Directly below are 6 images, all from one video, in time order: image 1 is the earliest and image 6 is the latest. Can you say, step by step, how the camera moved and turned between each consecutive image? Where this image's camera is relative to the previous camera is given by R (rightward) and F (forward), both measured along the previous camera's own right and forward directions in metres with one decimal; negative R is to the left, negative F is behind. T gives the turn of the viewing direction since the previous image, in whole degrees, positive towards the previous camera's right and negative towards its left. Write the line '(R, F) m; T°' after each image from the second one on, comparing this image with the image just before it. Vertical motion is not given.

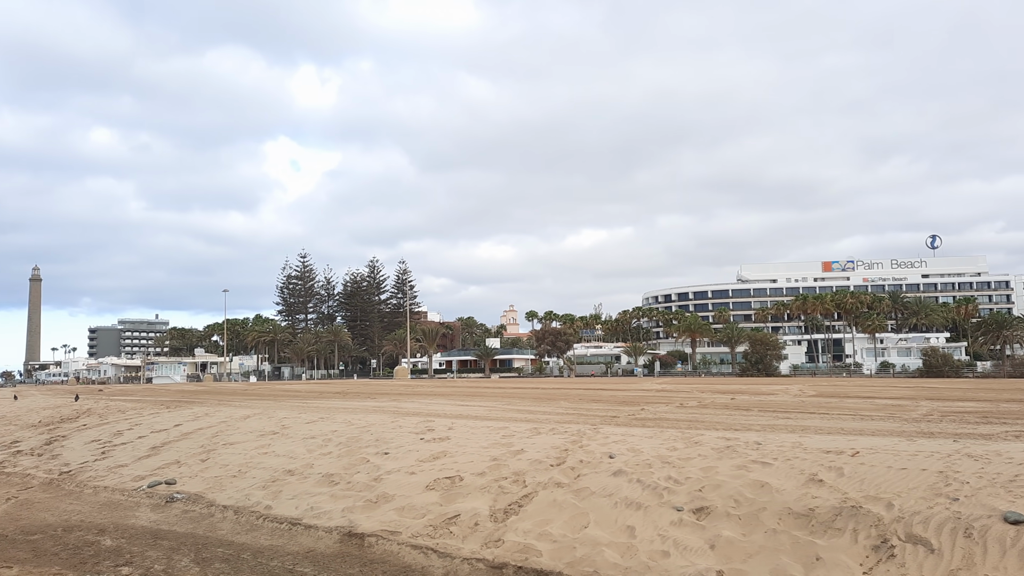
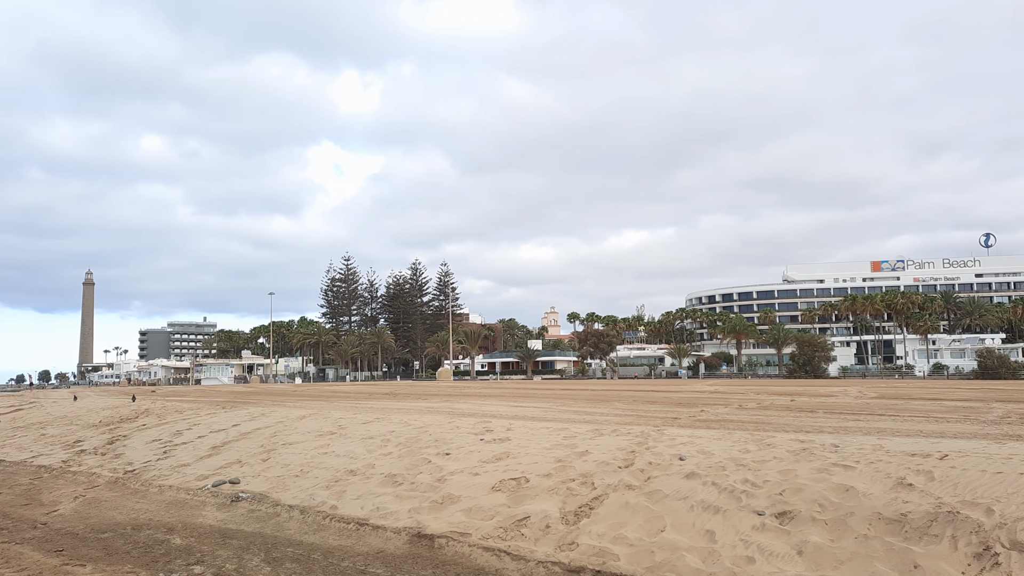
(-0.3, +0.1) m; -3°
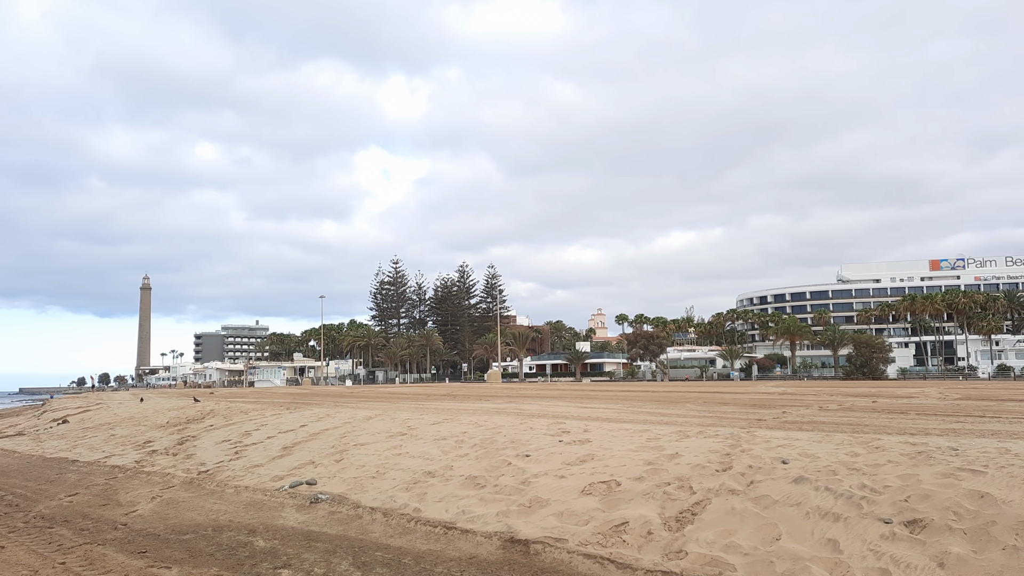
(-0.4, +0.3) m; -3°
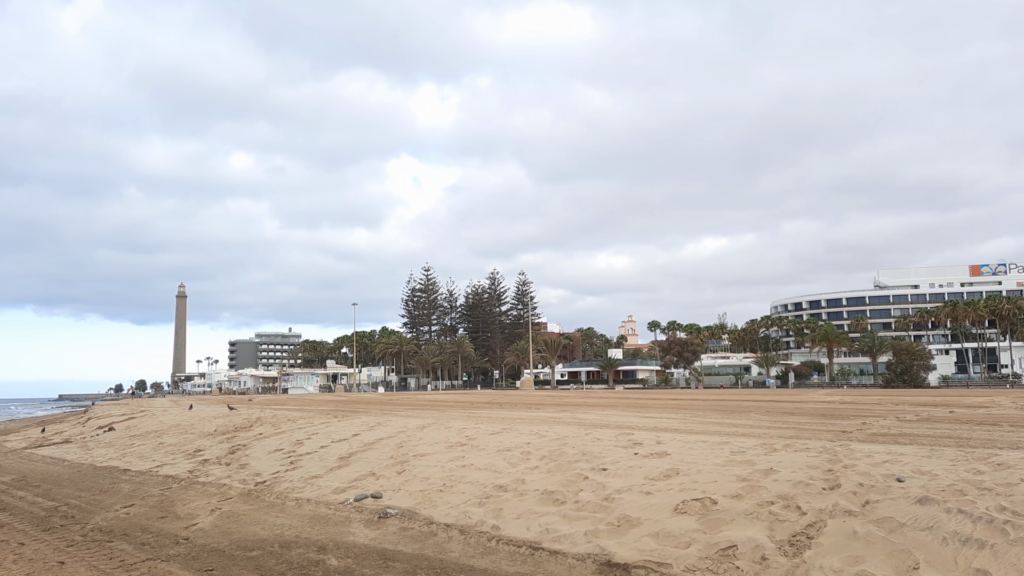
(-0.5, +0.5) m; -2°
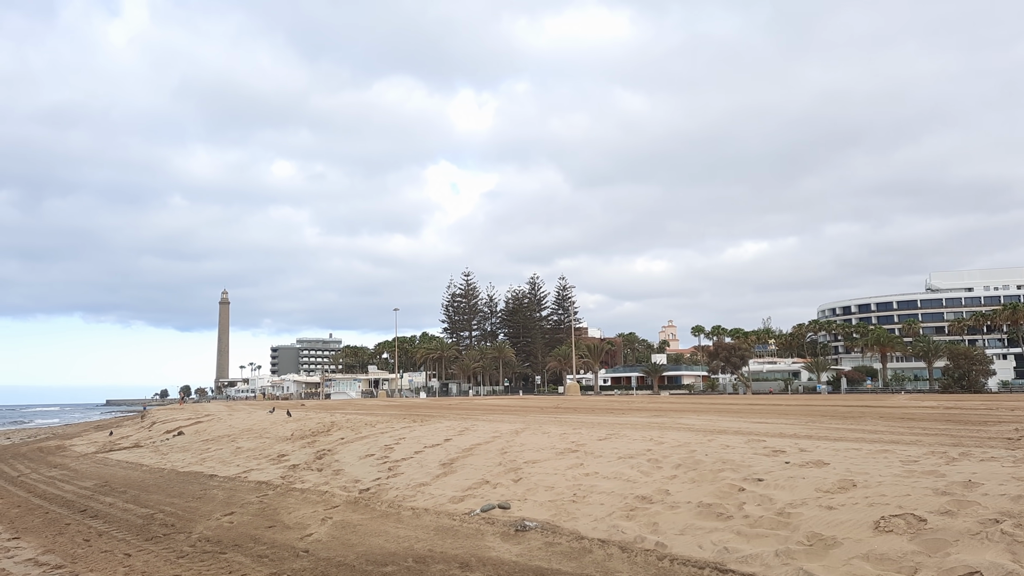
(-1.1, +0.7) m; -3°
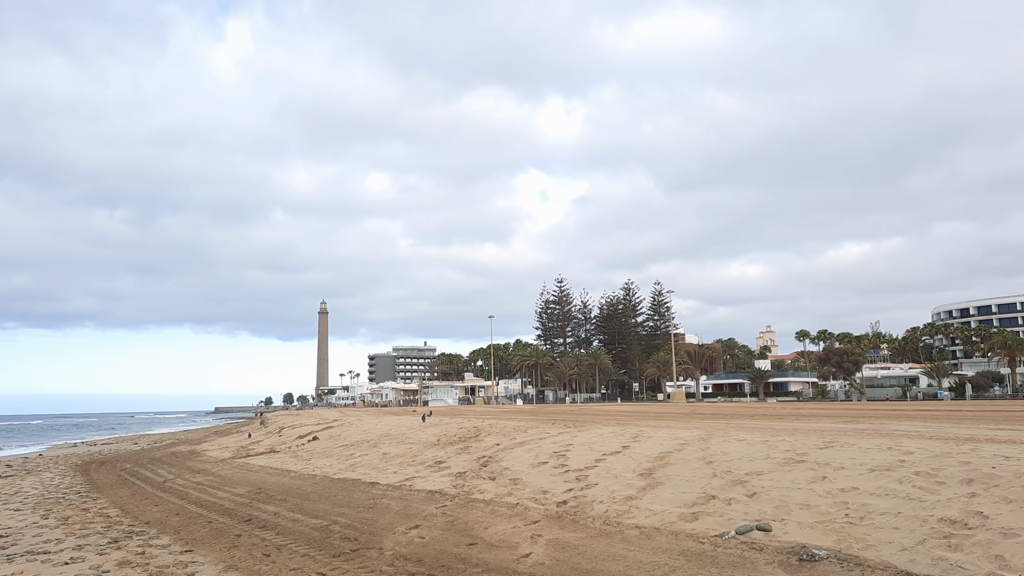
(-1.5, +1.3) m; -6°
